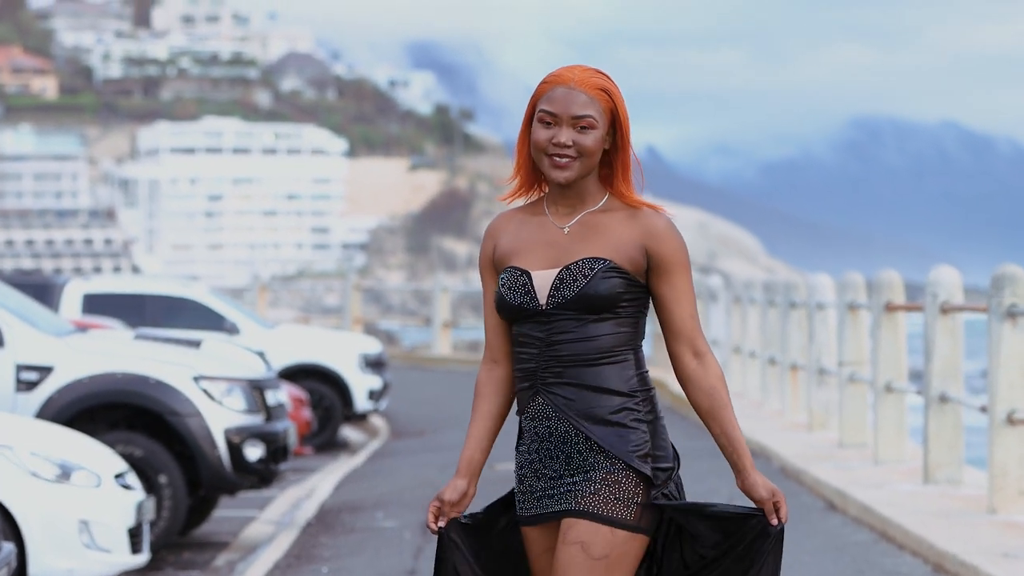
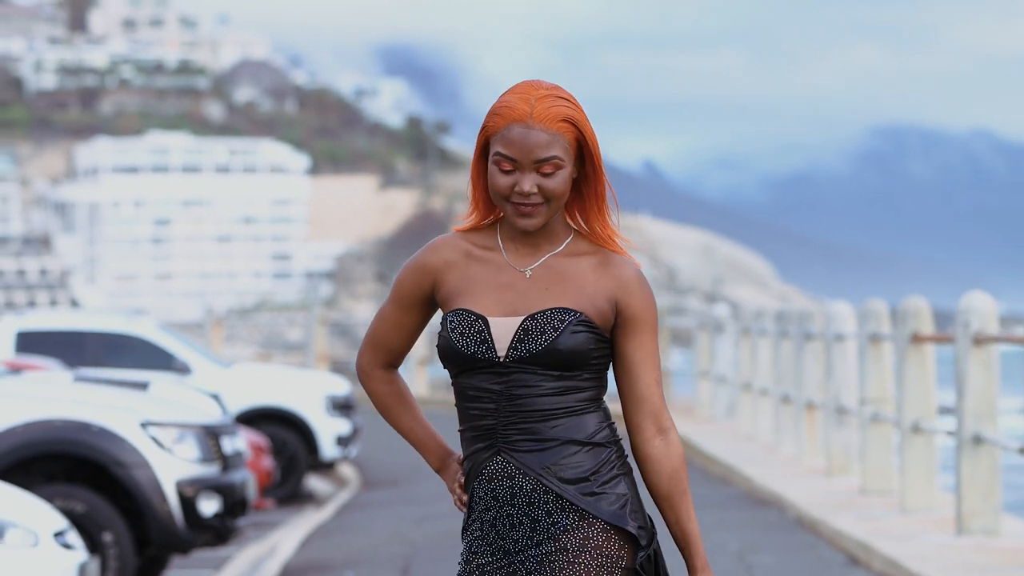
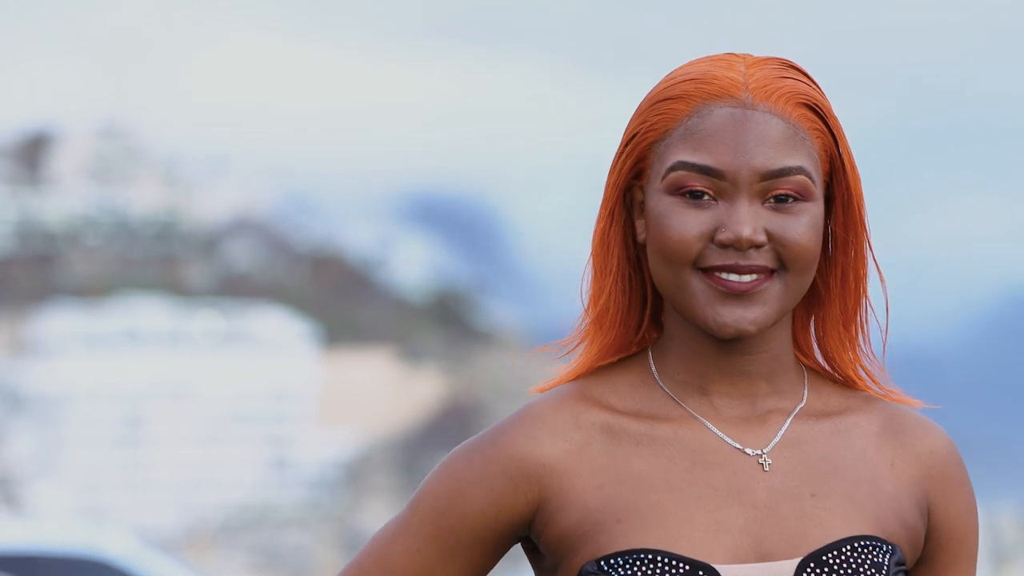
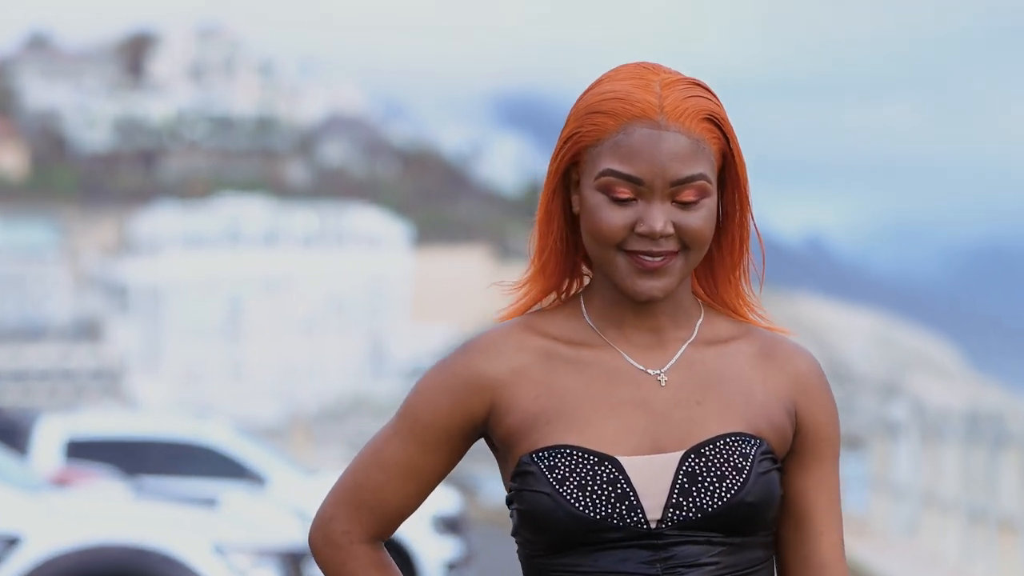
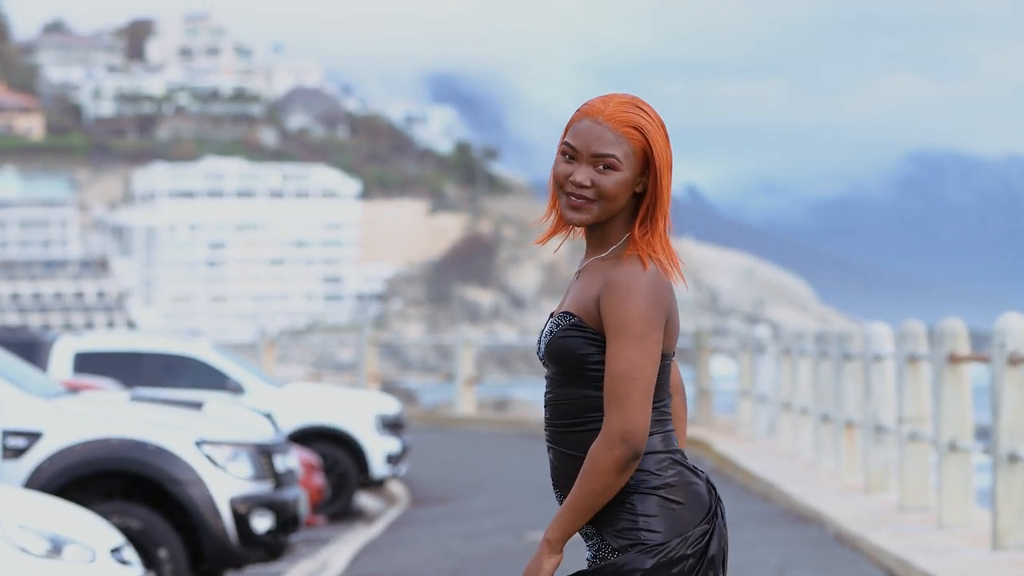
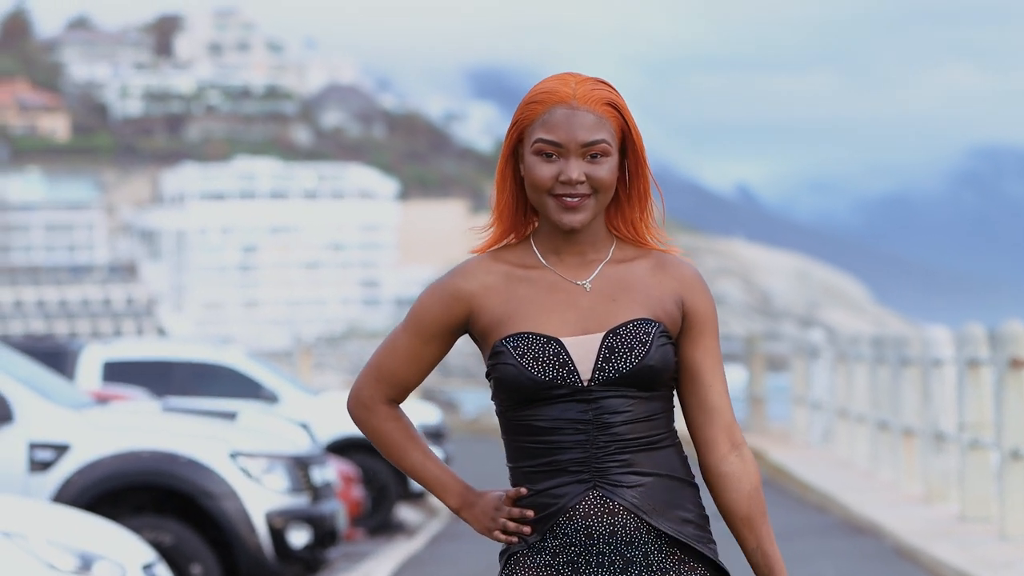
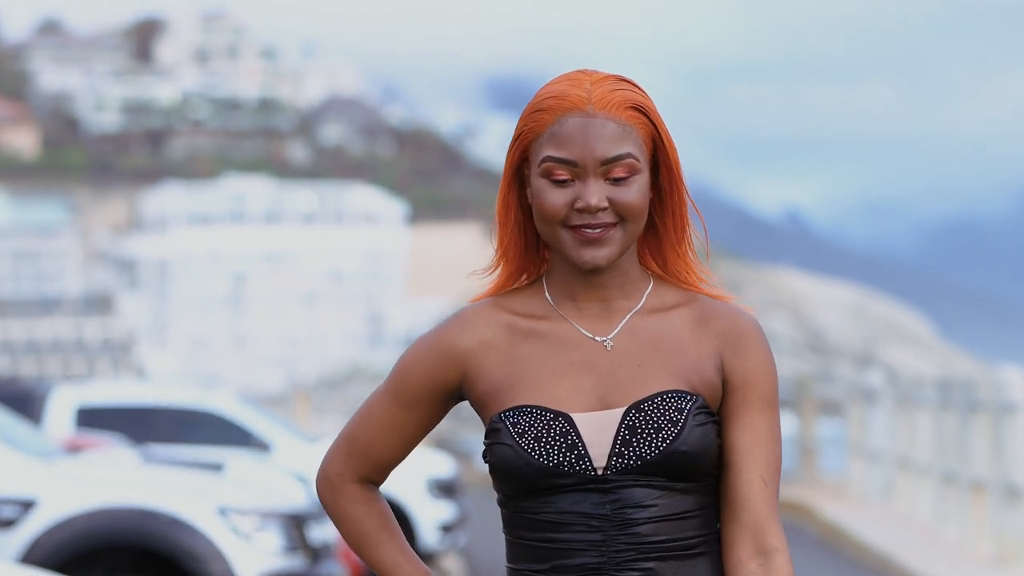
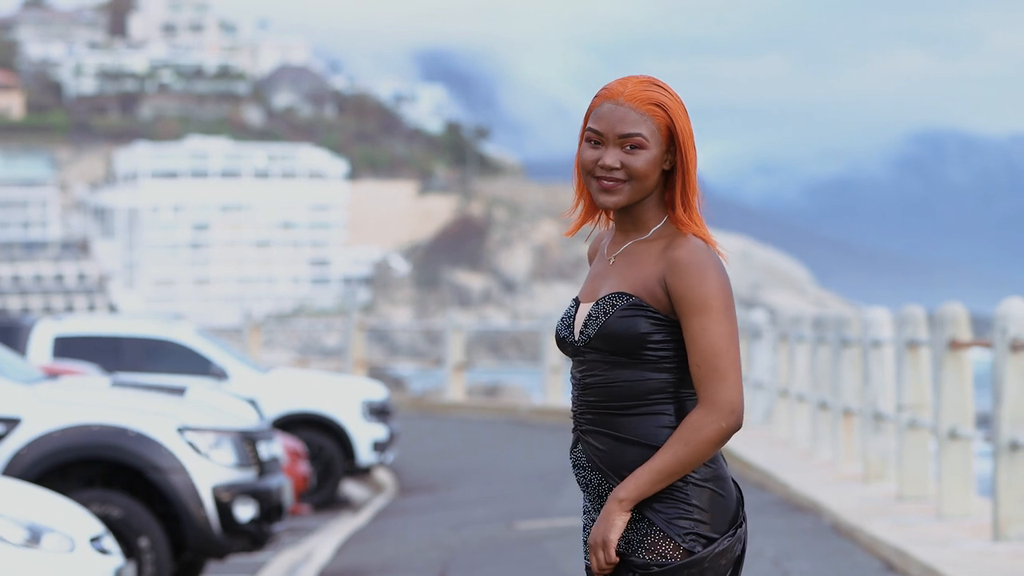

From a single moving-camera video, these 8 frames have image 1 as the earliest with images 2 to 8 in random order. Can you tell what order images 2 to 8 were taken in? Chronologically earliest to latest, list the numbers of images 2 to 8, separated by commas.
5, 8, 2, 6, 7, 4, 3
